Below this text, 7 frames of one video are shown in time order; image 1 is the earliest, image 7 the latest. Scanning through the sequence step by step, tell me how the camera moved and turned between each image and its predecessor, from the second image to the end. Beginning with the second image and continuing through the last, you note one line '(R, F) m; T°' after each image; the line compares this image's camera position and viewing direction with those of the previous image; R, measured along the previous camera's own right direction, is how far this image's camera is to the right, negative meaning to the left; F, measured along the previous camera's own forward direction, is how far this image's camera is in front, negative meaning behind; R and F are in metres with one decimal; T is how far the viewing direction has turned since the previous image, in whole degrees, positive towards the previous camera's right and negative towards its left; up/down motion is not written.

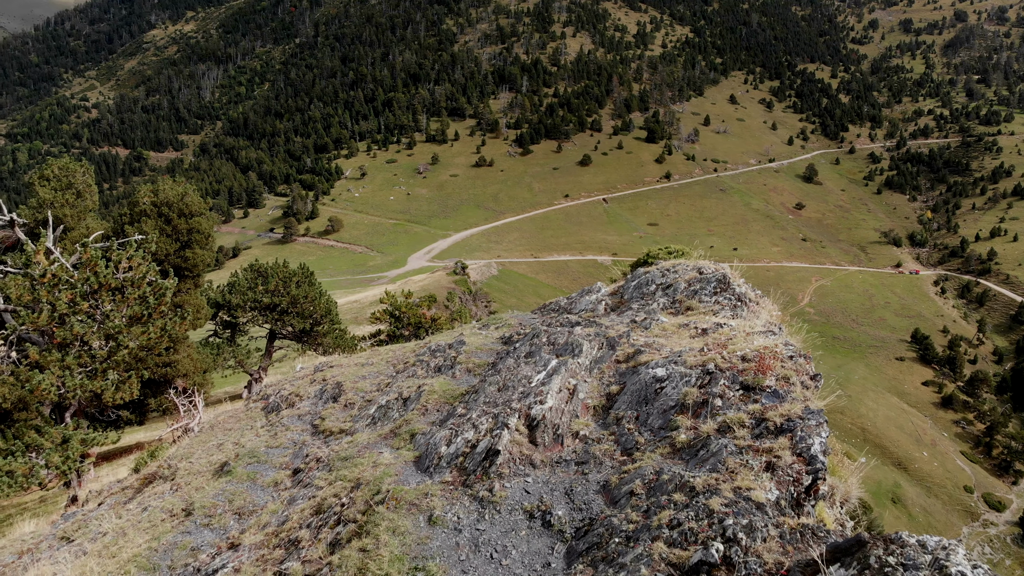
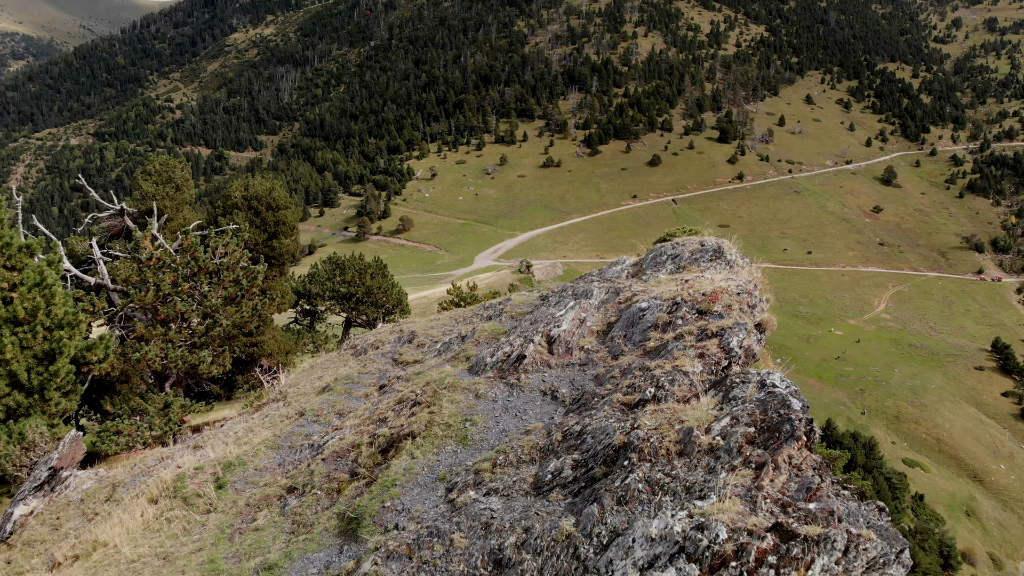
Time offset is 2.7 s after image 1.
(+0.7, -4.1) m; -5°
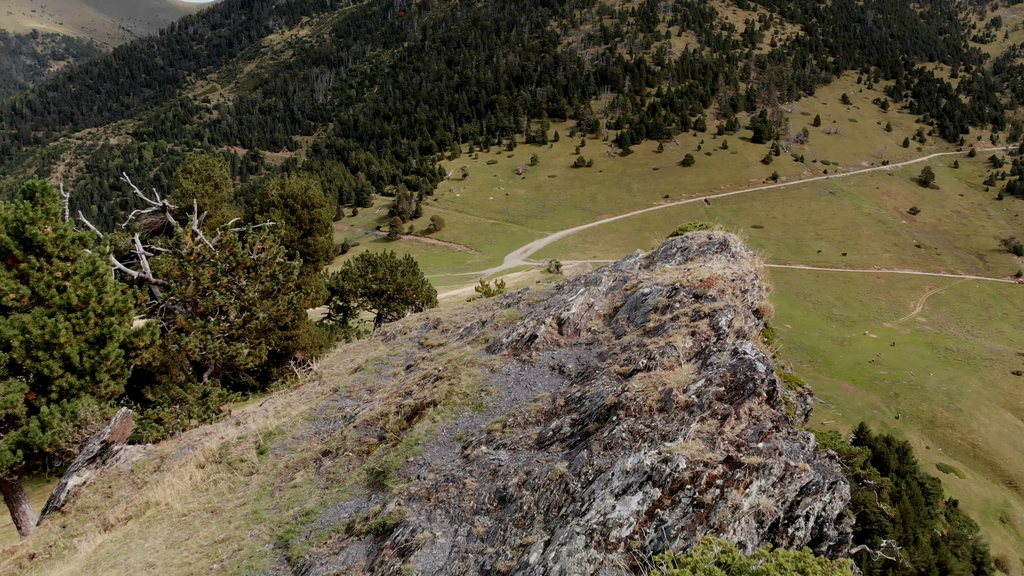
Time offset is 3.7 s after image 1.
(+0.3, -1.4) m; -2°
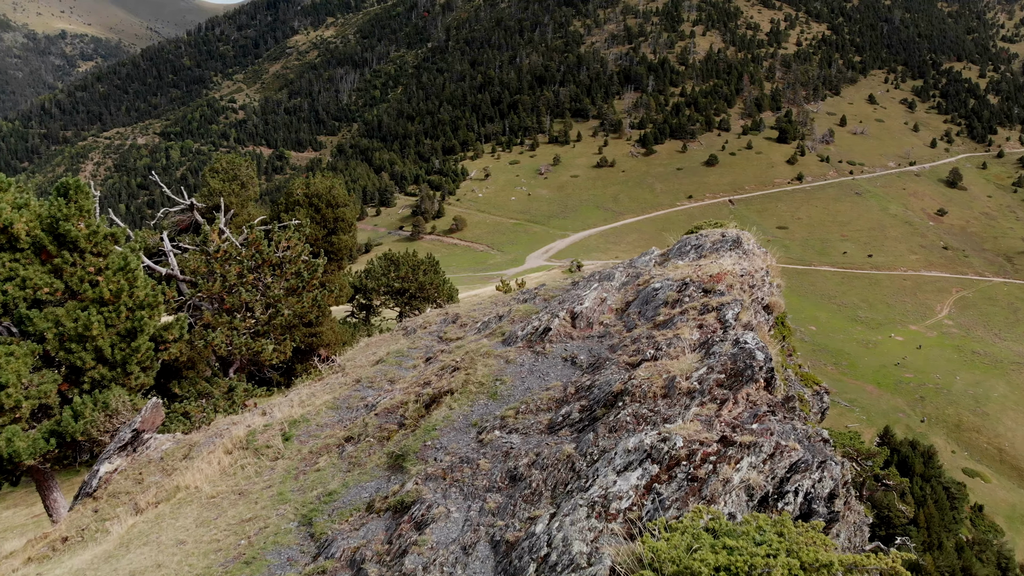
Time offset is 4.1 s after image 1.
(+0.1, -0.6) m; -2°
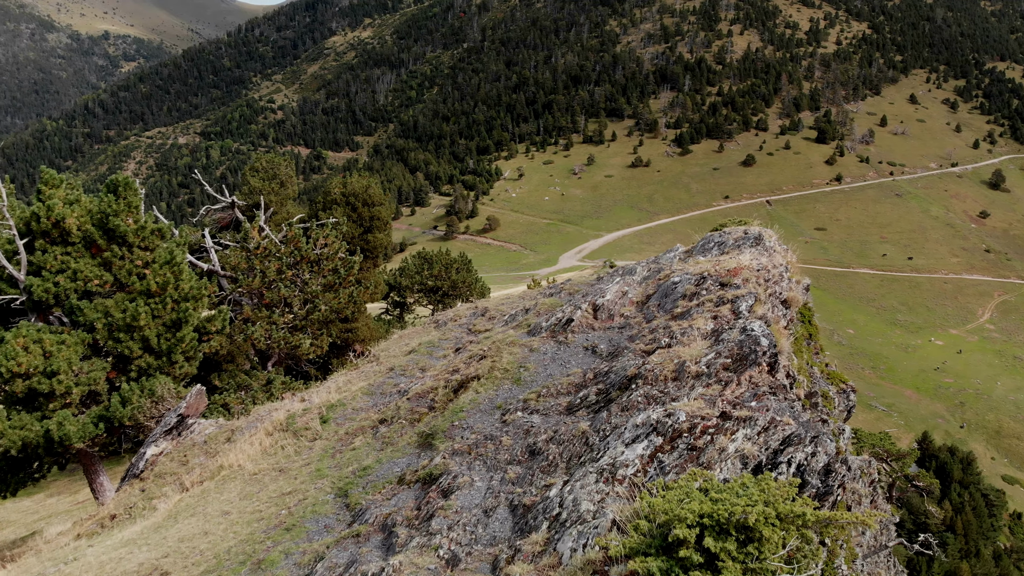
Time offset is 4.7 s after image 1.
(+0.2, -0.8) m; -2°
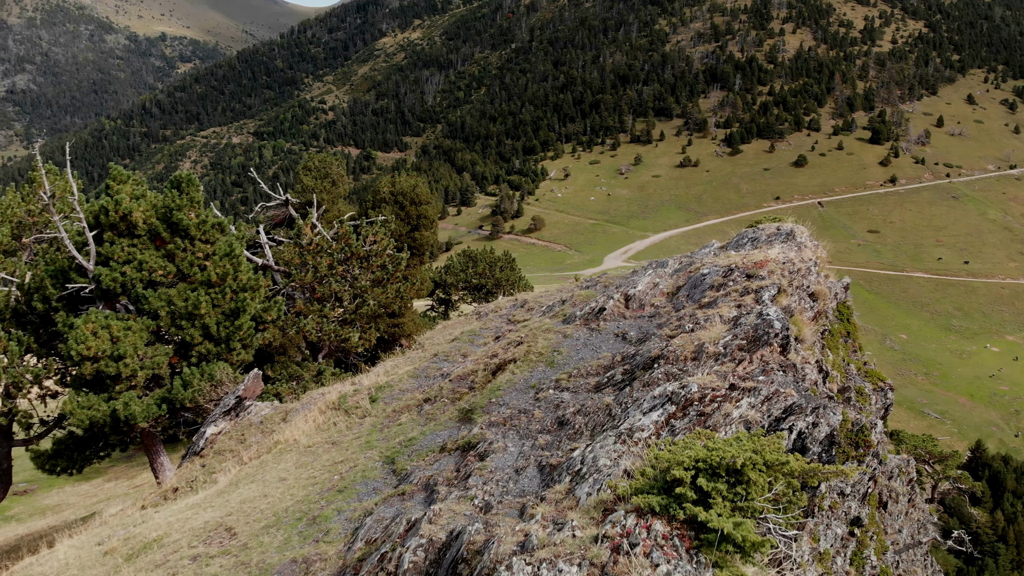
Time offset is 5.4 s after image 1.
(+0.2, -1.1) m; -3°
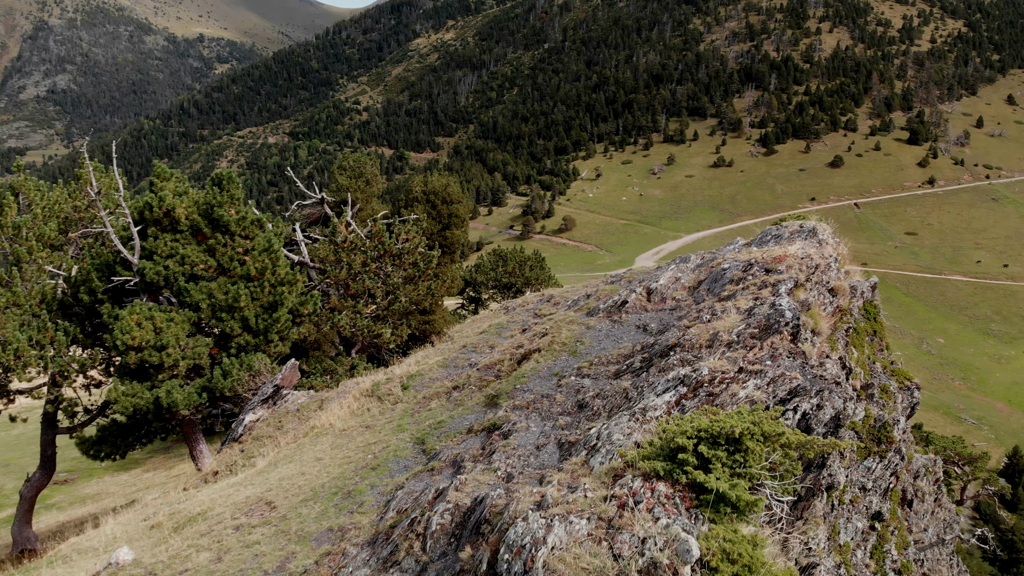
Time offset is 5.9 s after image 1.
(+0.1, -0.8) m; -2°
